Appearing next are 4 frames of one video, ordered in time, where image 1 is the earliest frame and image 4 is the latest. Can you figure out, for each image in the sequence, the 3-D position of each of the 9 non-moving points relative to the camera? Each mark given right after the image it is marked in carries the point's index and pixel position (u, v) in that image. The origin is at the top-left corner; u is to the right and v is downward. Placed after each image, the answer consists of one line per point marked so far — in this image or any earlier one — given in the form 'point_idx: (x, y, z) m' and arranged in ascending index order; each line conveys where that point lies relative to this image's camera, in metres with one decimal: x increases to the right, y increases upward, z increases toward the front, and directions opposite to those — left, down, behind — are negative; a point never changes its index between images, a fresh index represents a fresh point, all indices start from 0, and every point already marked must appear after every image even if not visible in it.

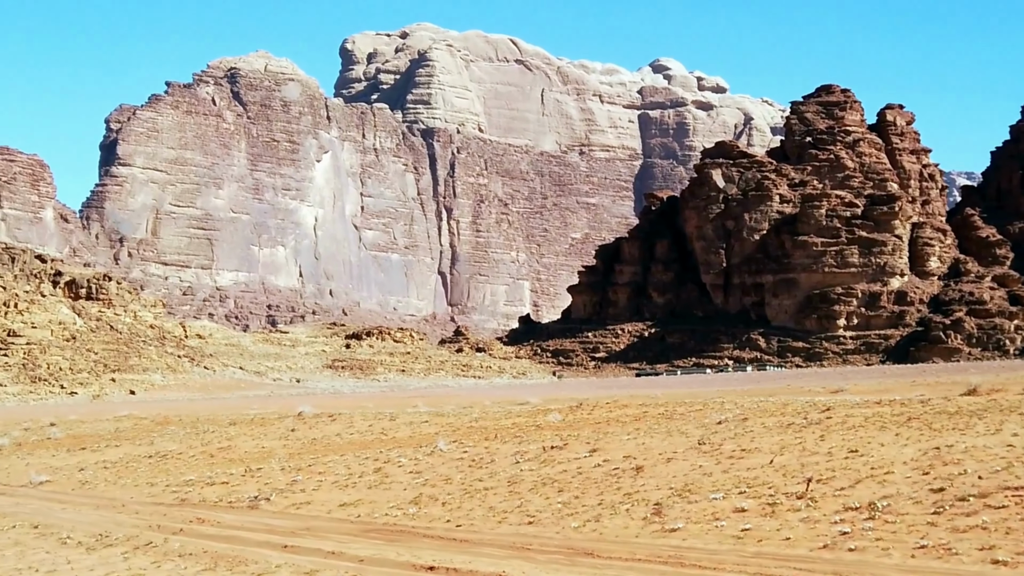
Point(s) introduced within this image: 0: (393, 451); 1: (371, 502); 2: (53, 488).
0: (-1.4, -2.1, +18.7) m
1: (-1.1, -1.8, +12.7) m
2: (-5.8, -2.5, +18.7) m
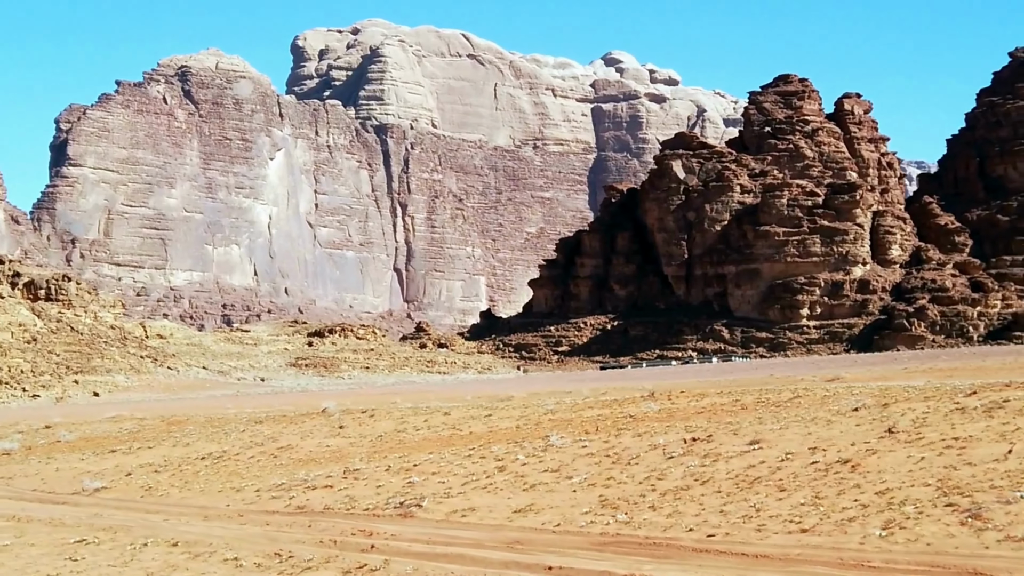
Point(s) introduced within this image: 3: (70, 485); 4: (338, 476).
0: (-0.1, -1.8, +16.9) m
1: (+0.3, -1.6, +10.9) m
2: (-4.5, -2.4, +16.7) m
3: (-5.7, -2.6, +19.2) m
4: (-1.8, -1.9, +15.3) m
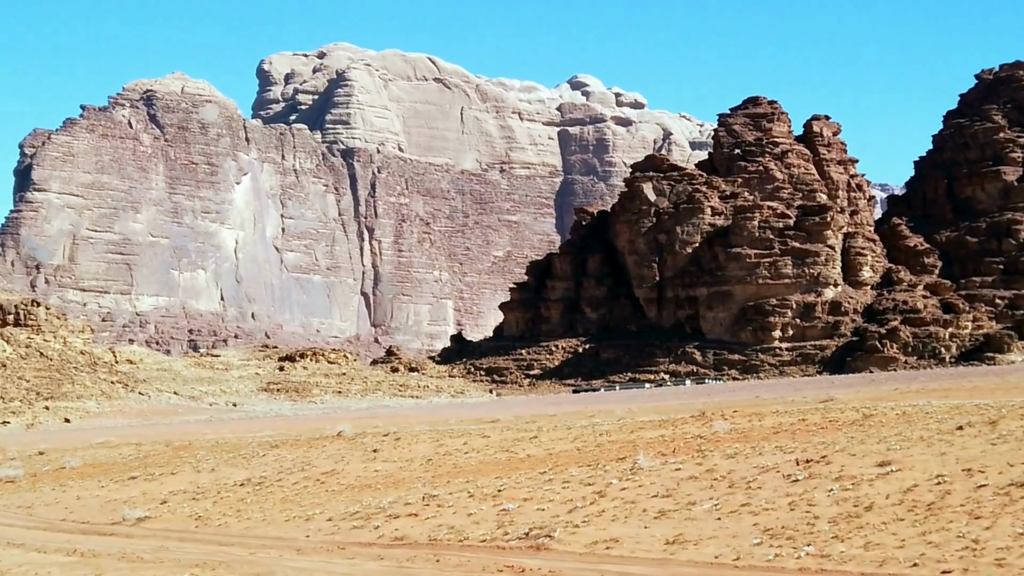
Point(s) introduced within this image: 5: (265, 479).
0: (+0.7, -2.0, +15.8) m
1: (+1.3, -1.7, +9.7) m
2: (-3.7, -2.5, +15.5) m
3: (-4.9, -2.8, +17.9) m
4: (-0.9, -2.1, +14.1) m
5: (-3.3, -2.6, +19.8) m
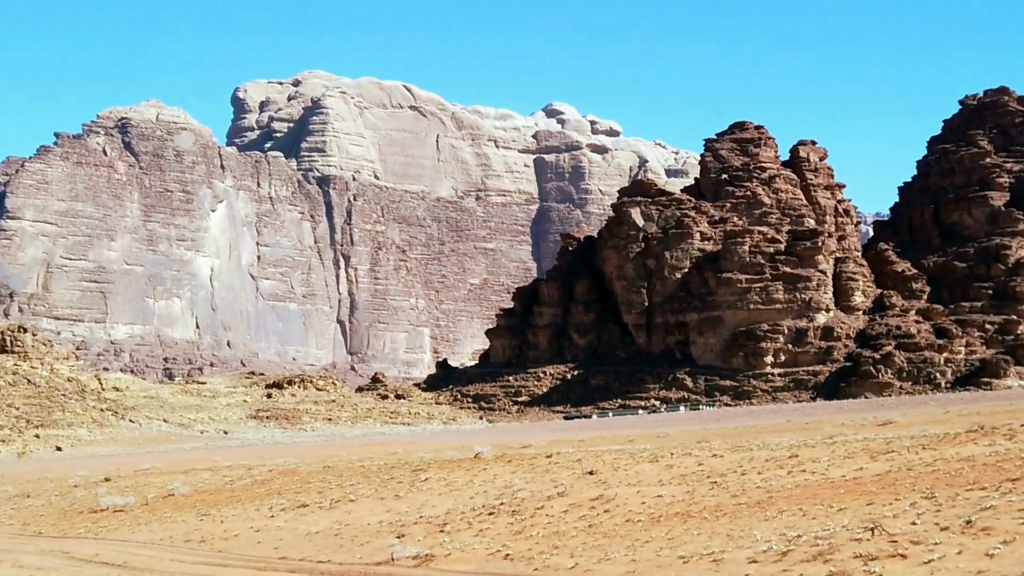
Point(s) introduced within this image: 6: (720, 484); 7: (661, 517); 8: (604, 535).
0: (+4.0, -1.7, +12.2) m
1: (+4.7, -1.3, +6.2) m
2: (-0.3, -2.3, +11.8) m
3: (-1.6, -2.5, +14.2) m
4: (+2.5, -1.8, +10.5) m
5: (0.0, -2.4, +16.2) m
6: (+2.2, -2.2, +16.1) m
7: (+1.4, -2.1, +13.6) m
8: (+0.8, -2.2, +12.7) m
